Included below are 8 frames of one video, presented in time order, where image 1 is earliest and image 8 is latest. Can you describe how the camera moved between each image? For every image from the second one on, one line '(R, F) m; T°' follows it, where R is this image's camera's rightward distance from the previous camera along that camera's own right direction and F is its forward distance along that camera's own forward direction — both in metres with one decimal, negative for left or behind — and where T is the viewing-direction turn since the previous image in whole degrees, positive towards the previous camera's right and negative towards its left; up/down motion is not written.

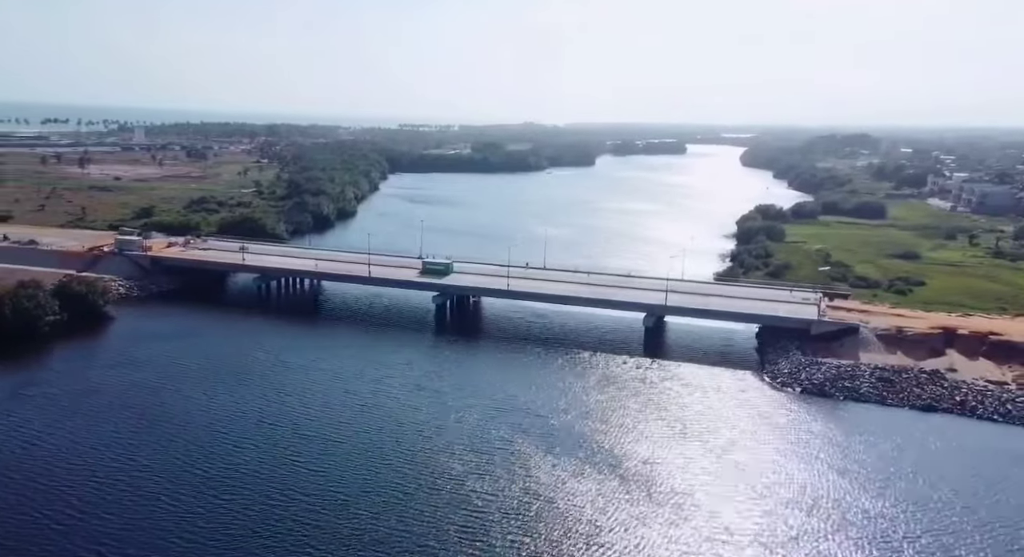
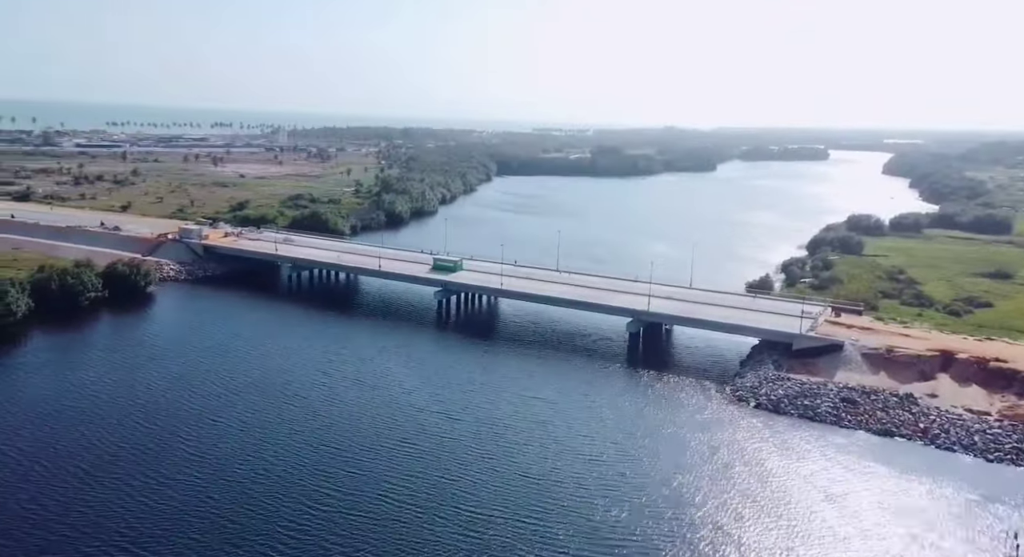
(+6.9, -0.3) m; -12°
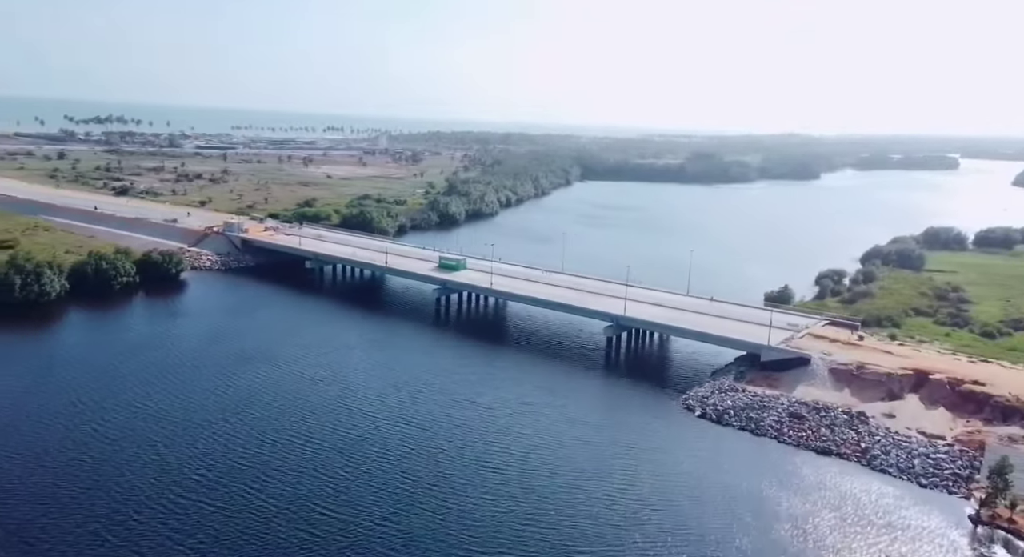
(+5.9, -0.3) m; -9°
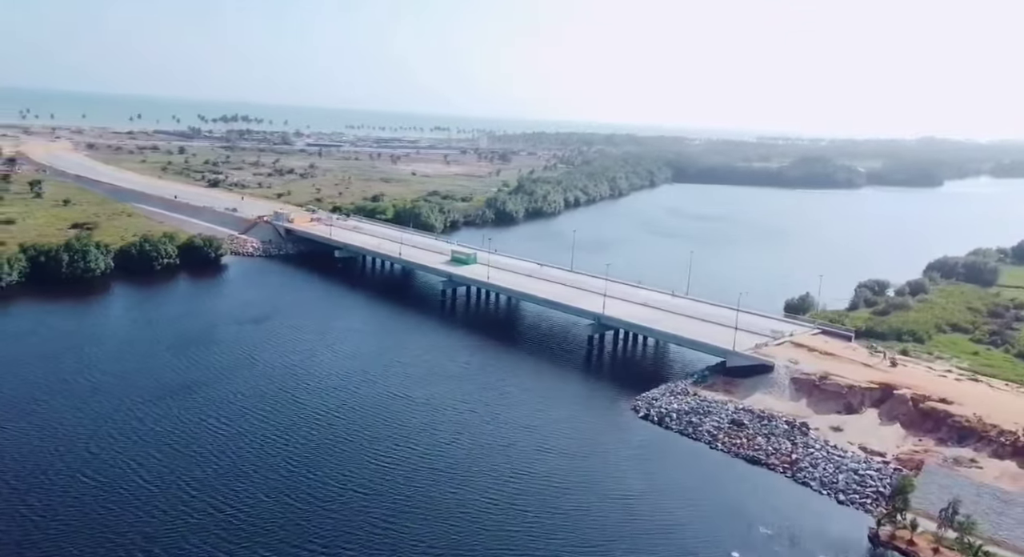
(+5.8, -0.1) m; -9°
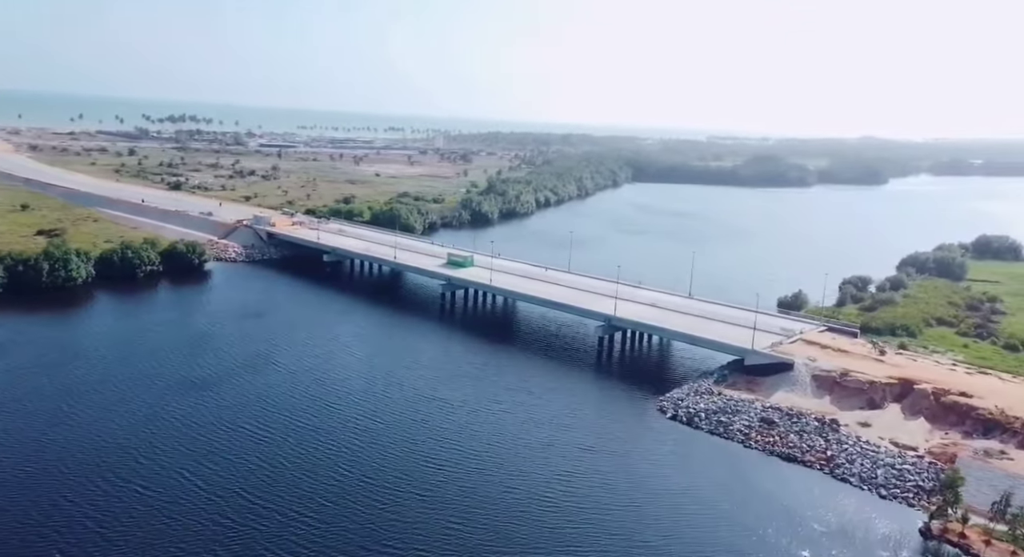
(-2.6, +0.3) m; +4°
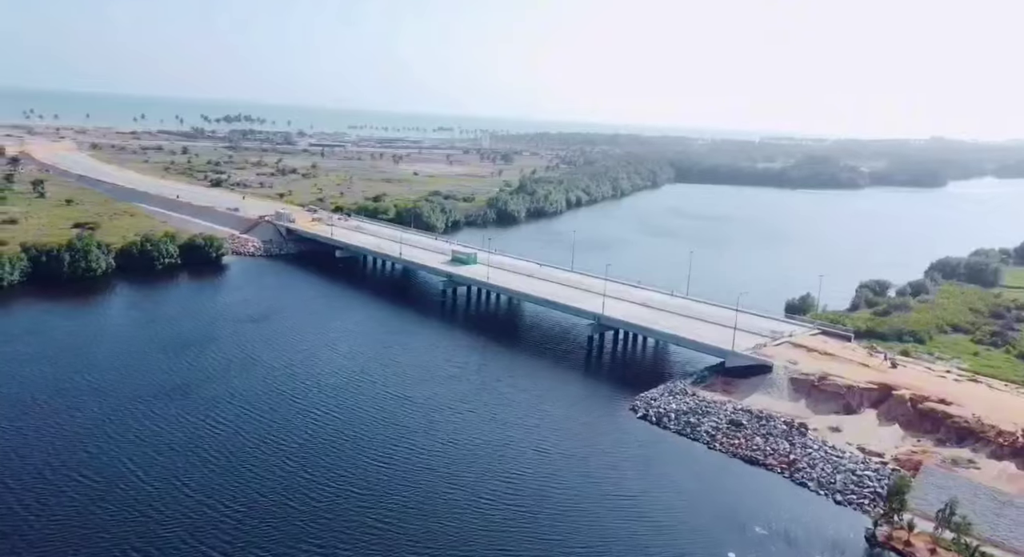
(+2.8, -0.2) m; -4°
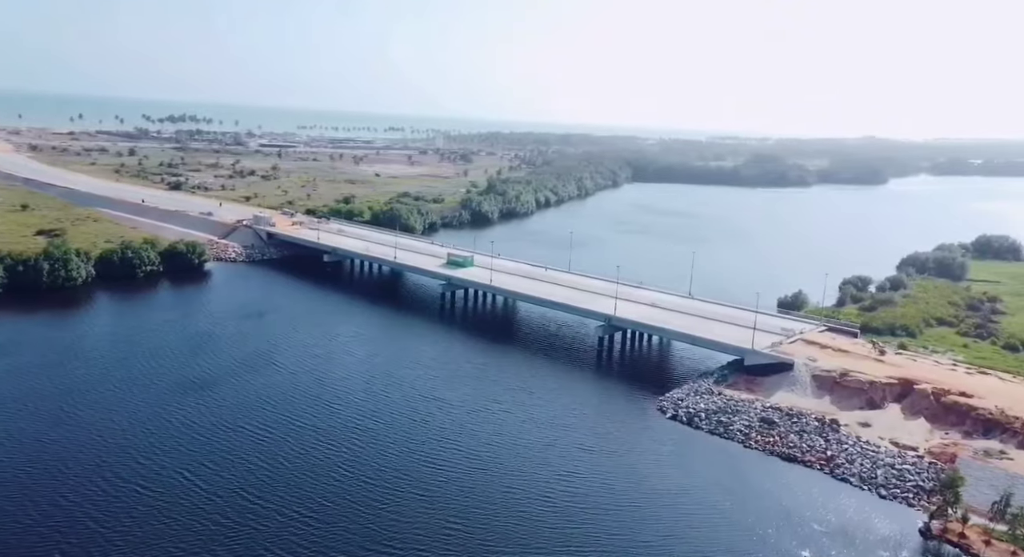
(-2.8, +0.4) m; +4°
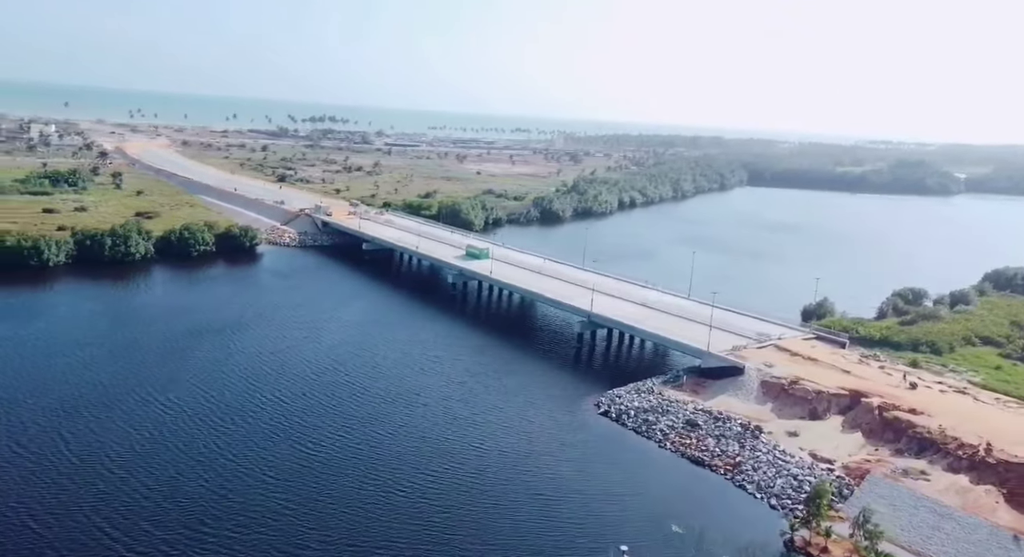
(+6.9, +0.1) m; -11°
